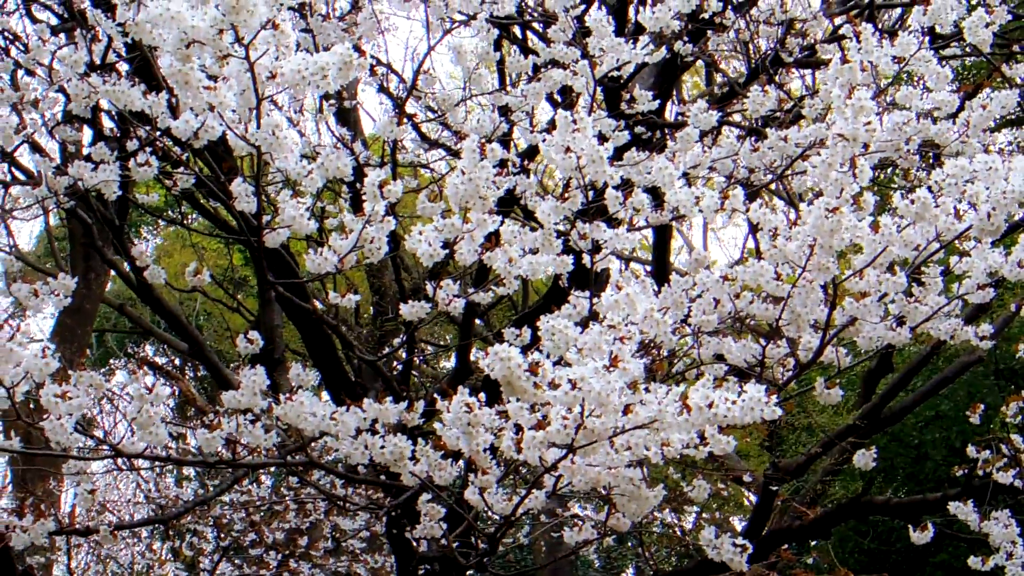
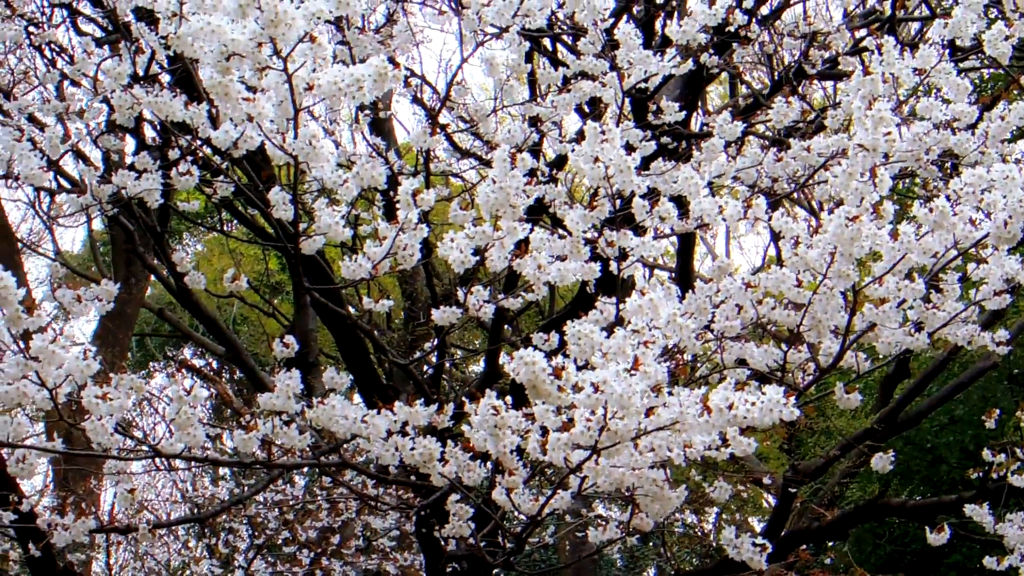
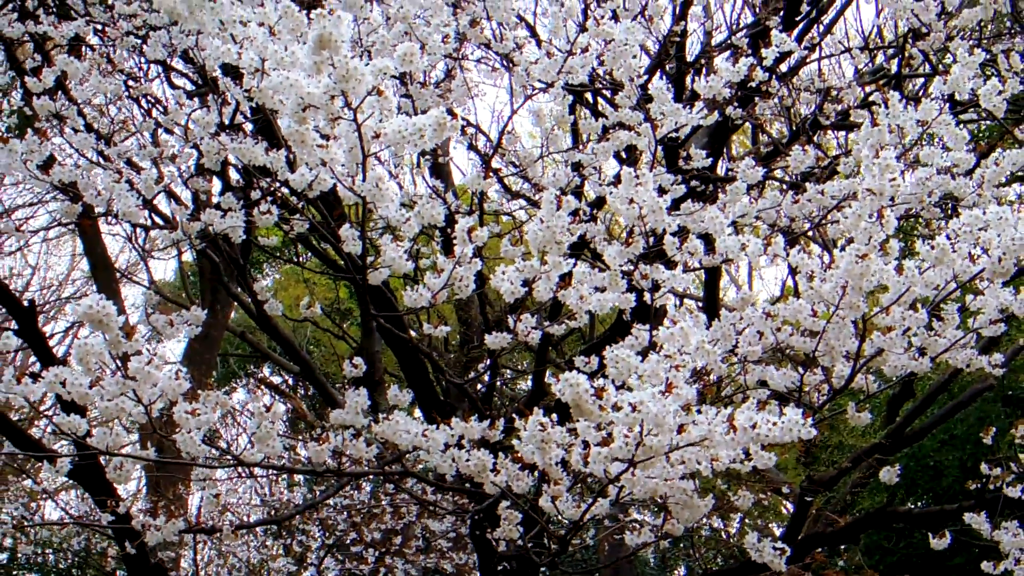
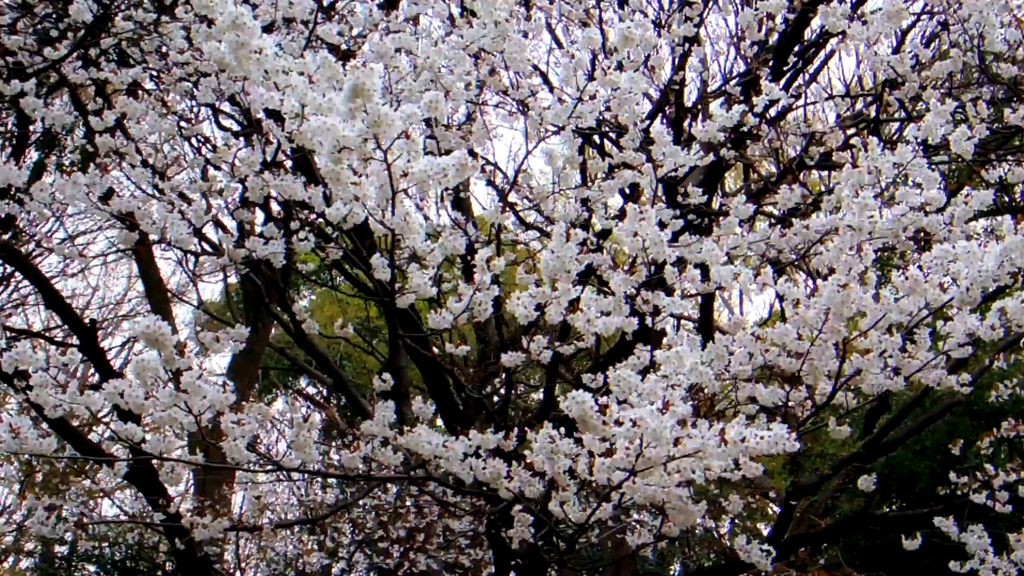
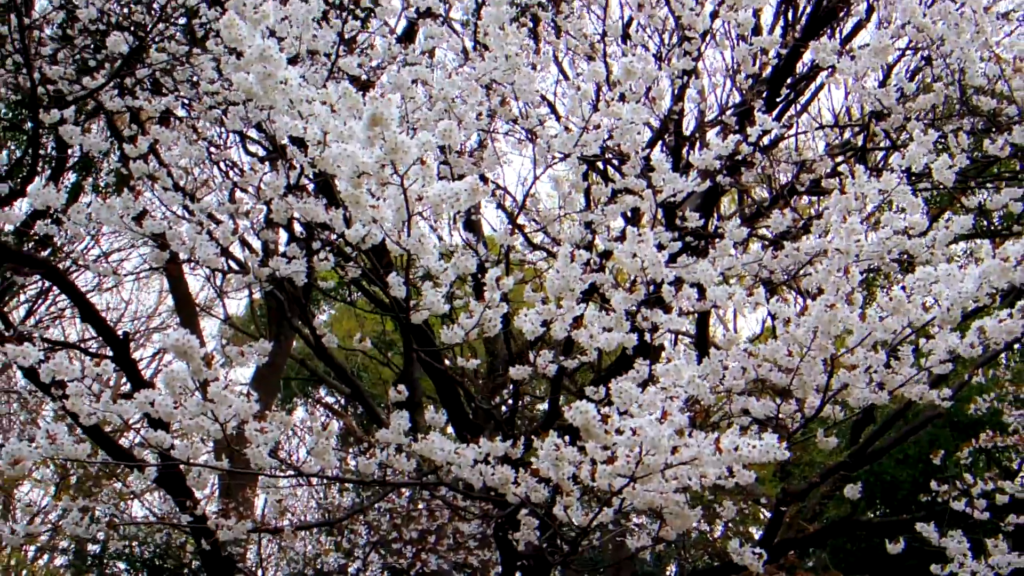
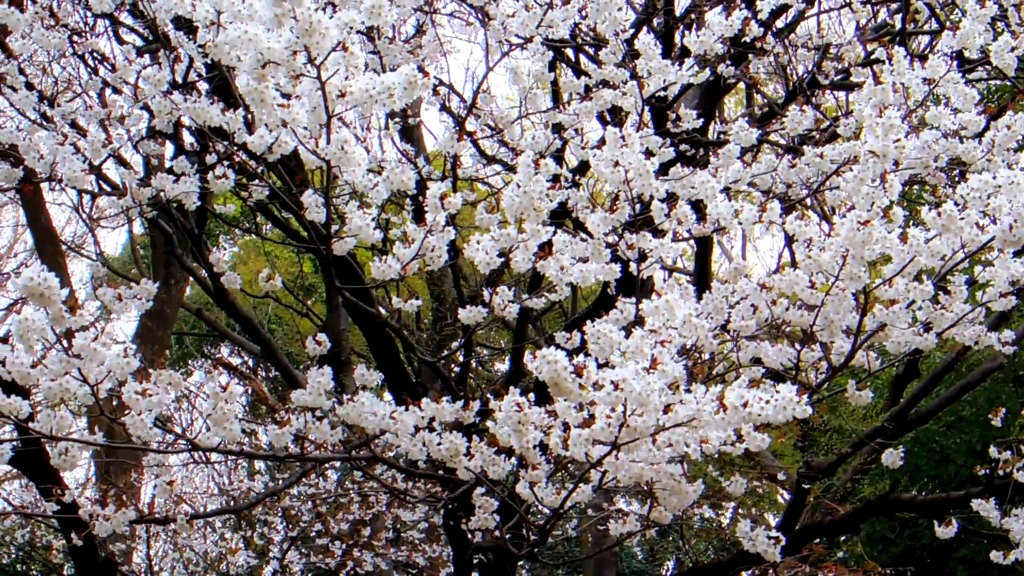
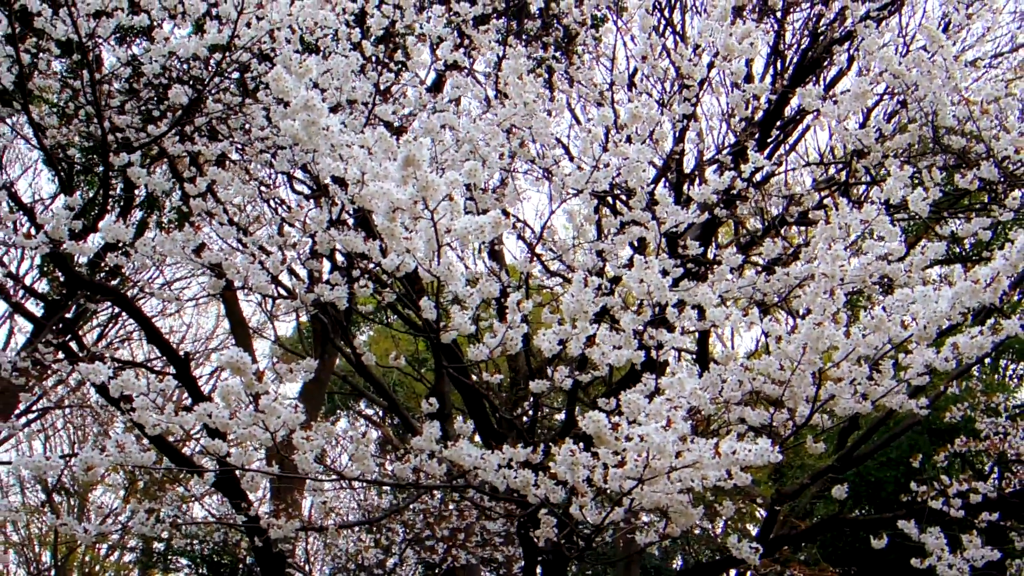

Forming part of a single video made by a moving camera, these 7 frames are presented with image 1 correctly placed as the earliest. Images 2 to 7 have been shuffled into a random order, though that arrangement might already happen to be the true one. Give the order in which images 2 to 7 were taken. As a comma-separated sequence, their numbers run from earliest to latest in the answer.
2, 6, 3, 4, 5, 7
